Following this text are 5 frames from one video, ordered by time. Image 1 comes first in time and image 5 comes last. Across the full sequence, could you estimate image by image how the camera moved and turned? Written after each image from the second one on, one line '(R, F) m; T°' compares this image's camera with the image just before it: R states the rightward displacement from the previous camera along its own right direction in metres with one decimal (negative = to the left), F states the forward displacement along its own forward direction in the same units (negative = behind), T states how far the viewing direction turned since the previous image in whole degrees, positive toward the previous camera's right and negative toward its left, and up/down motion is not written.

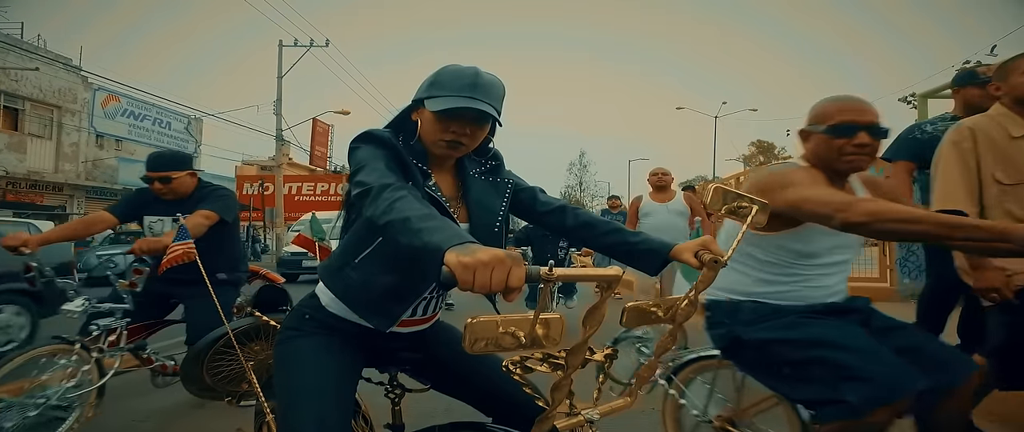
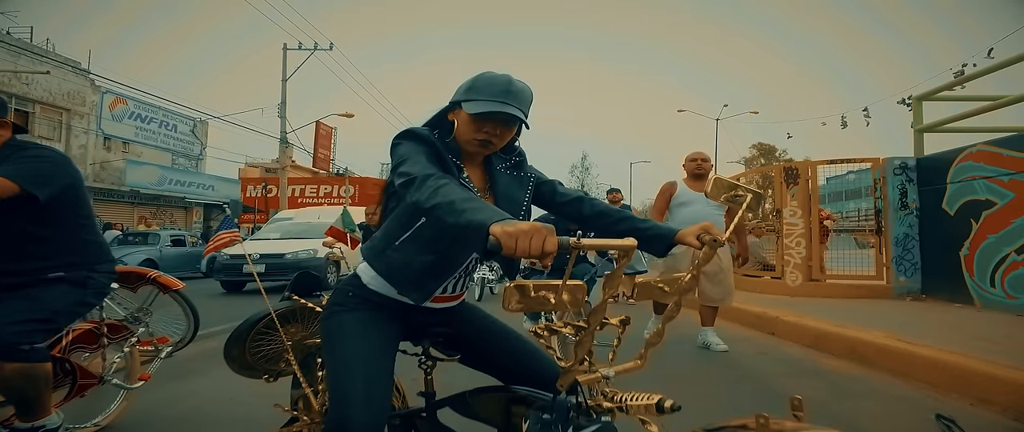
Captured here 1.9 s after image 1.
(-0.1, -0.2) m; 0°
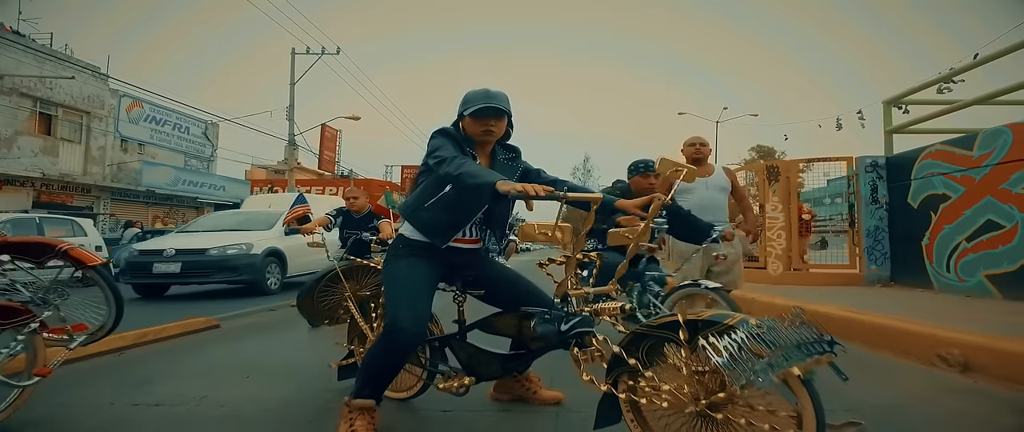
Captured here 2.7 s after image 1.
(0.0, -0.8) m; 0°
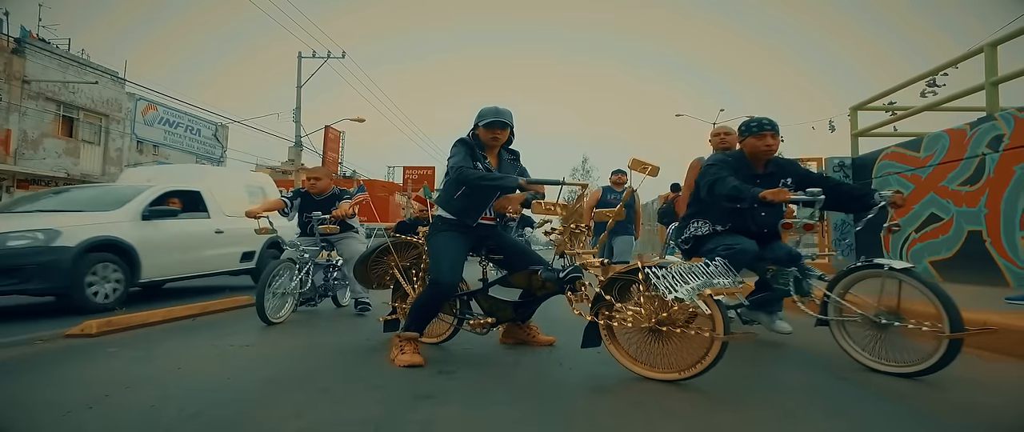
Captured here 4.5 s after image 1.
(-0.1, -1.0) m; 0°
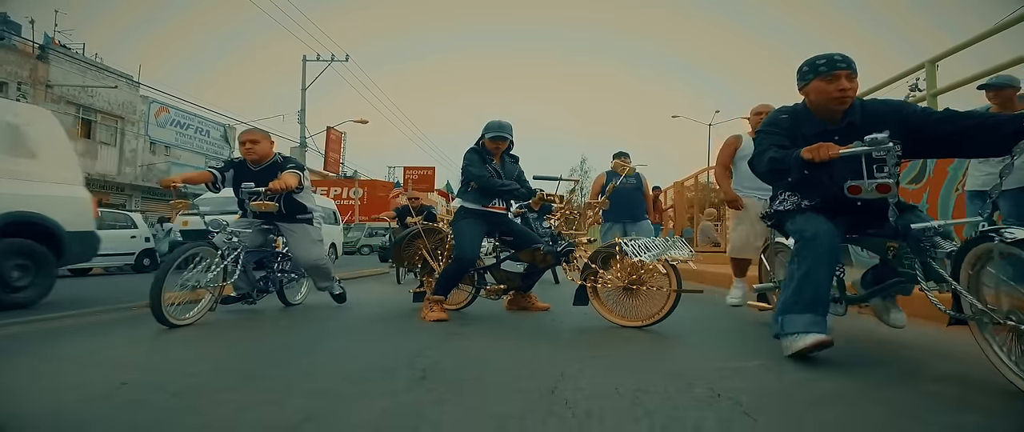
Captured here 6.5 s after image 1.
(-0.1, -1.0) m; 0°
